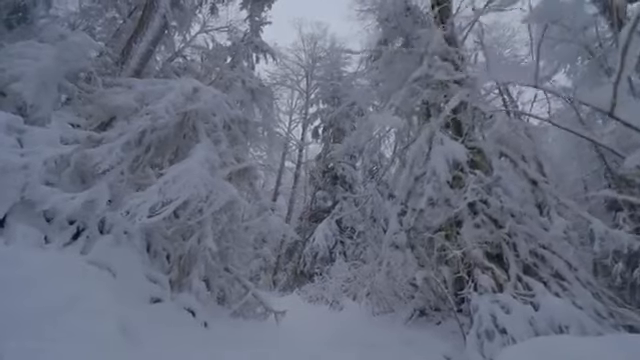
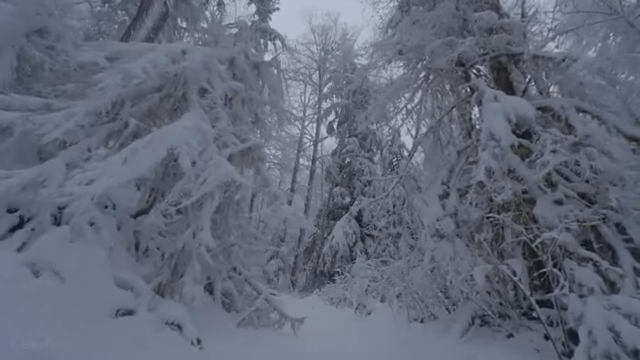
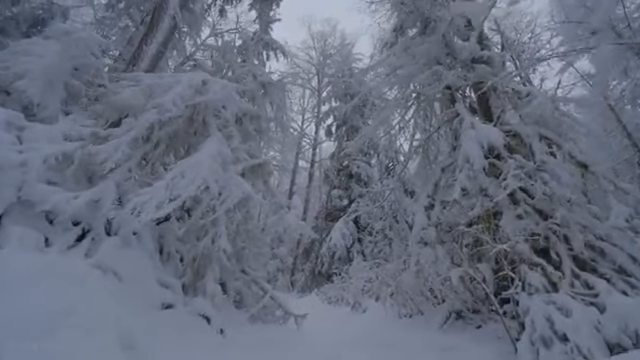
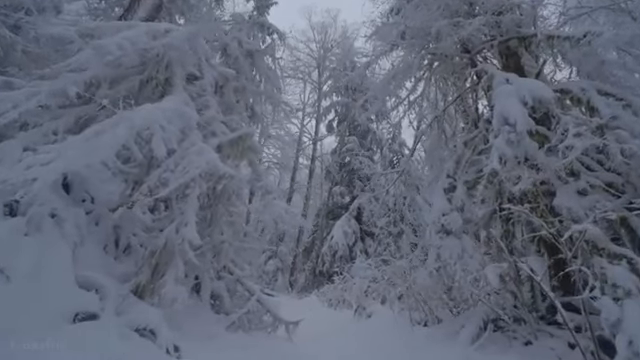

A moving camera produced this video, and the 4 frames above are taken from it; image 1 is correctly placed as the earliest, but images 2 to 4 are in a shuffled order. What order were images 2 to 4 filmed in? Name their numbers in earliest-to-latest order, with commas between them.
3, 2, 4
